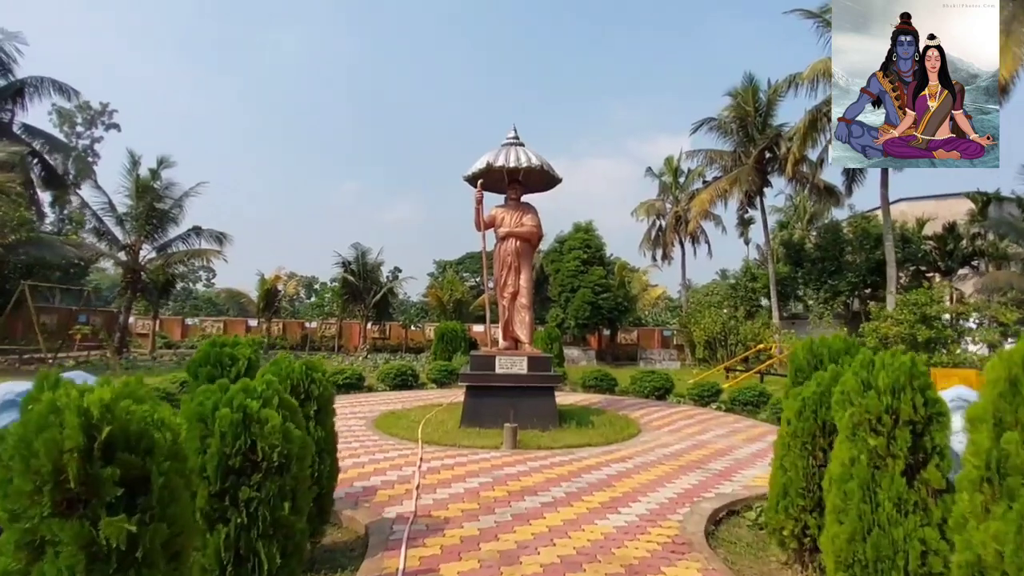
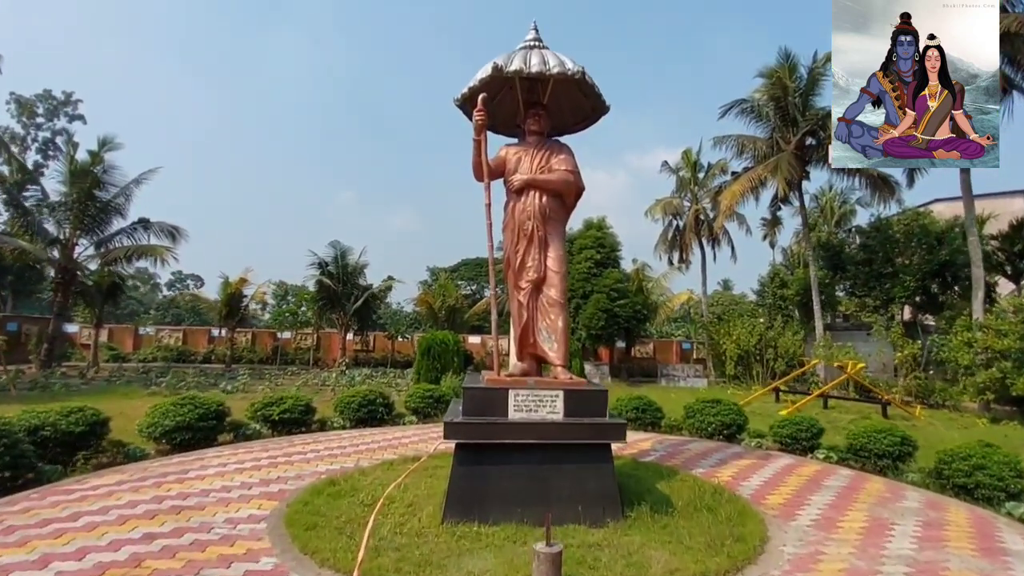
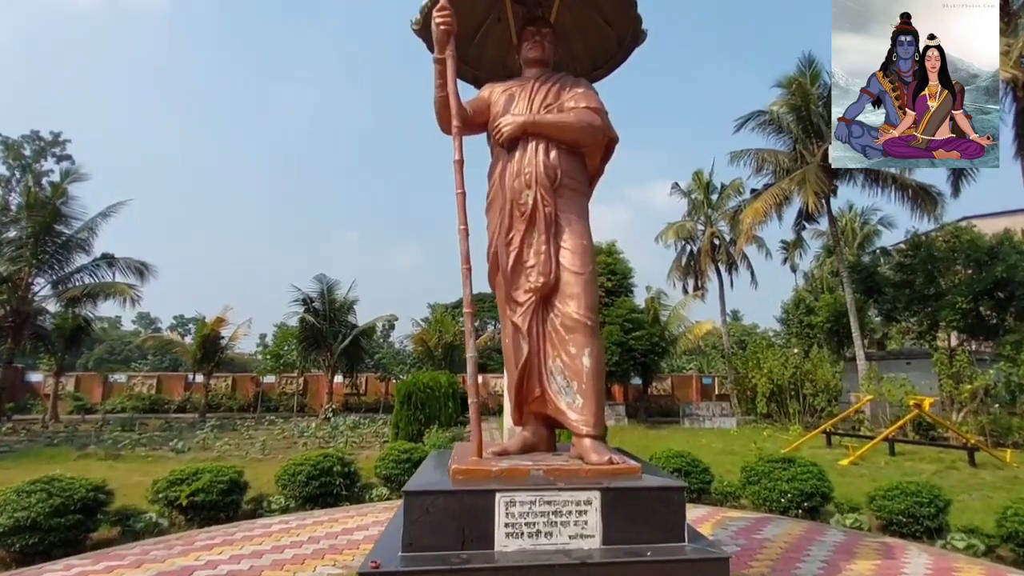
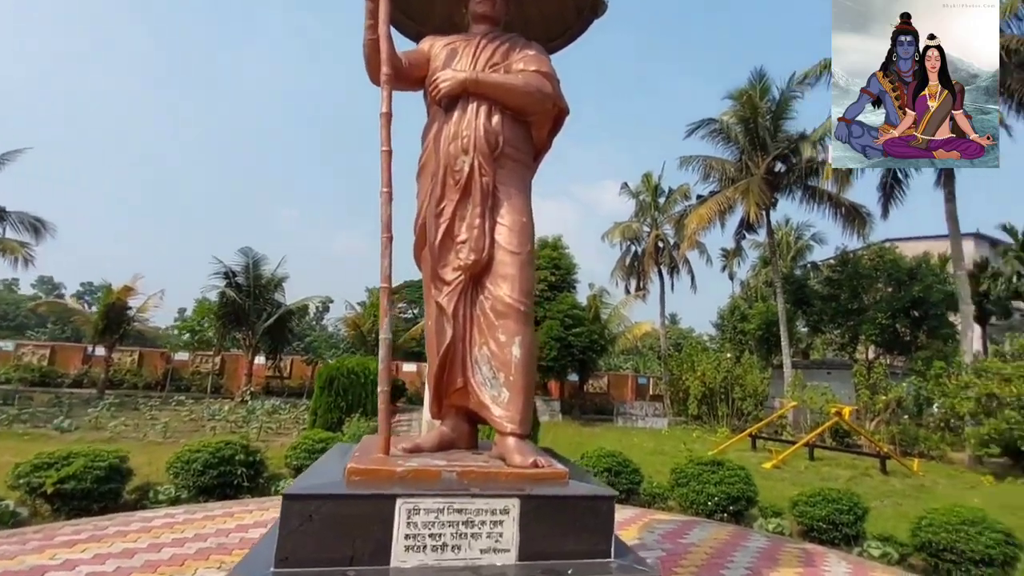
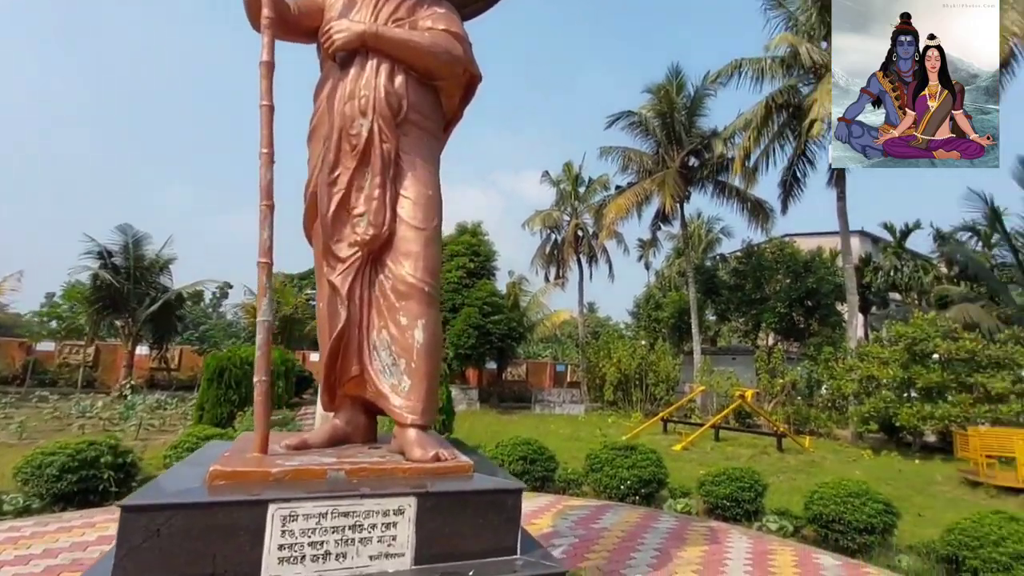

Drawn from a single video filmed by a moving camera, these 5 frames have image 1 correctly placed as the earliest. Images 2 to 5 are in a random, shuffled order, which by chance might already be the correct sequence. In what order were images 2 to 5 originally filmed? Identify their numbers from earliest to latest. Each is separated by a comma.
2, 3, 4, 5
